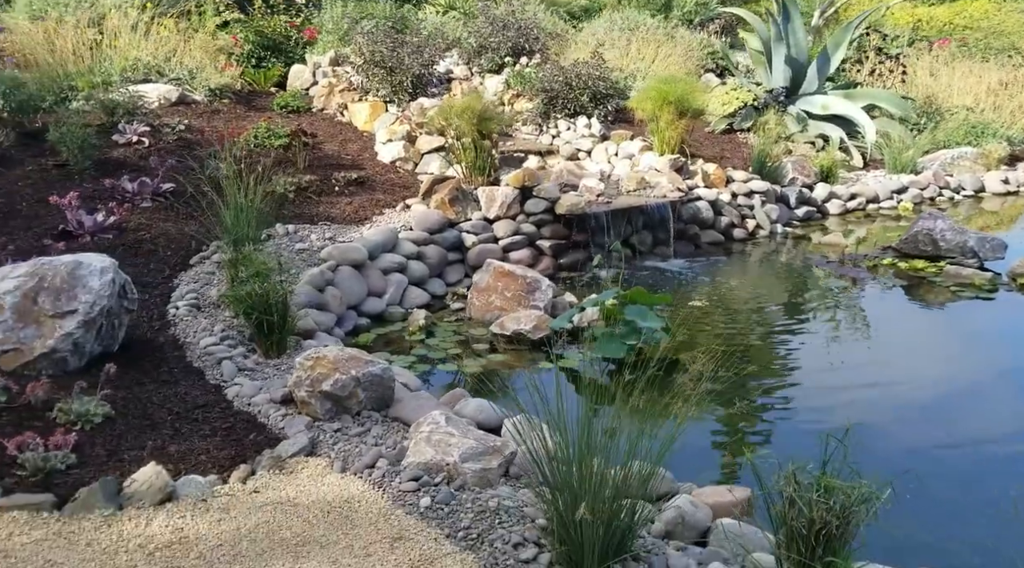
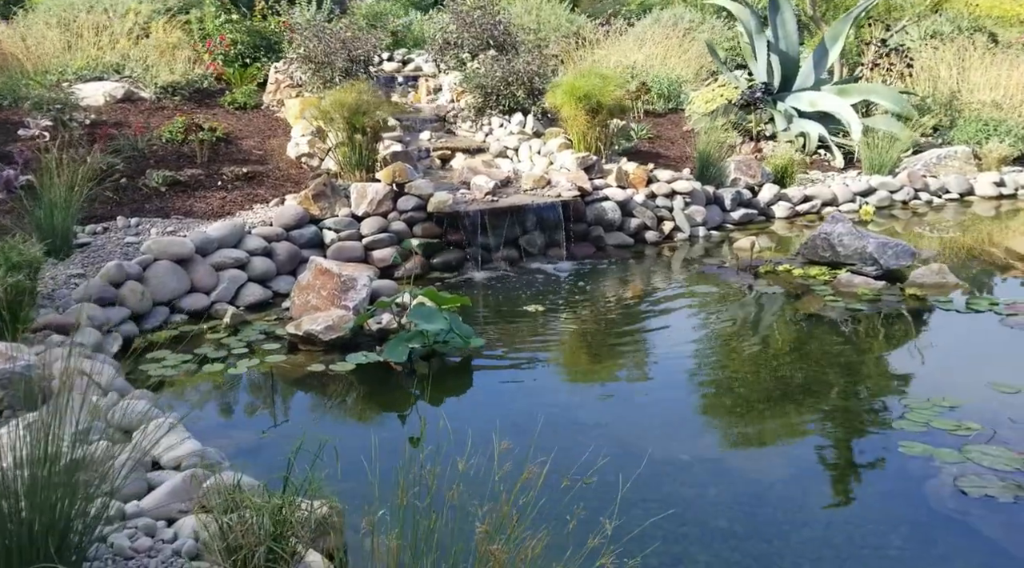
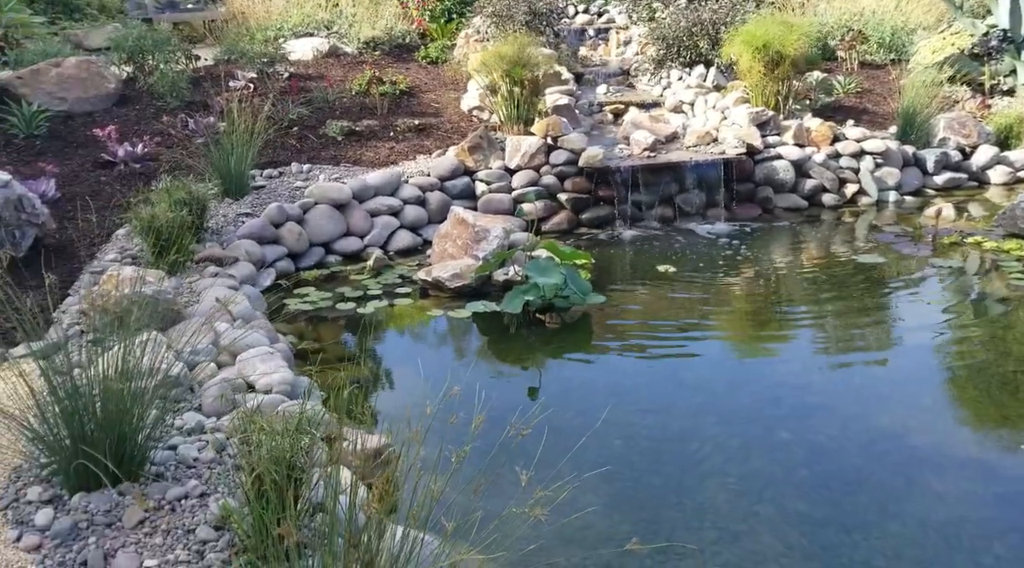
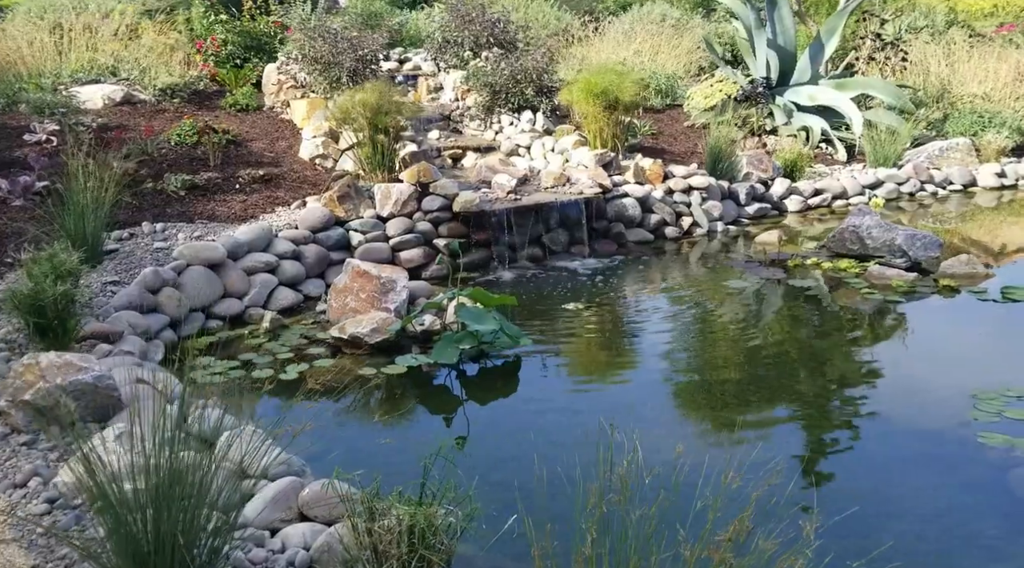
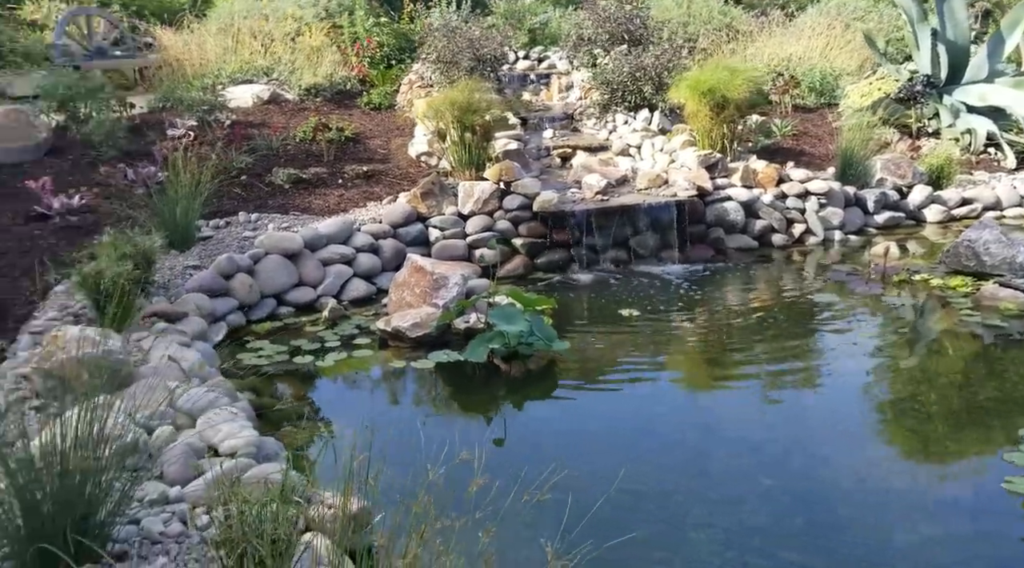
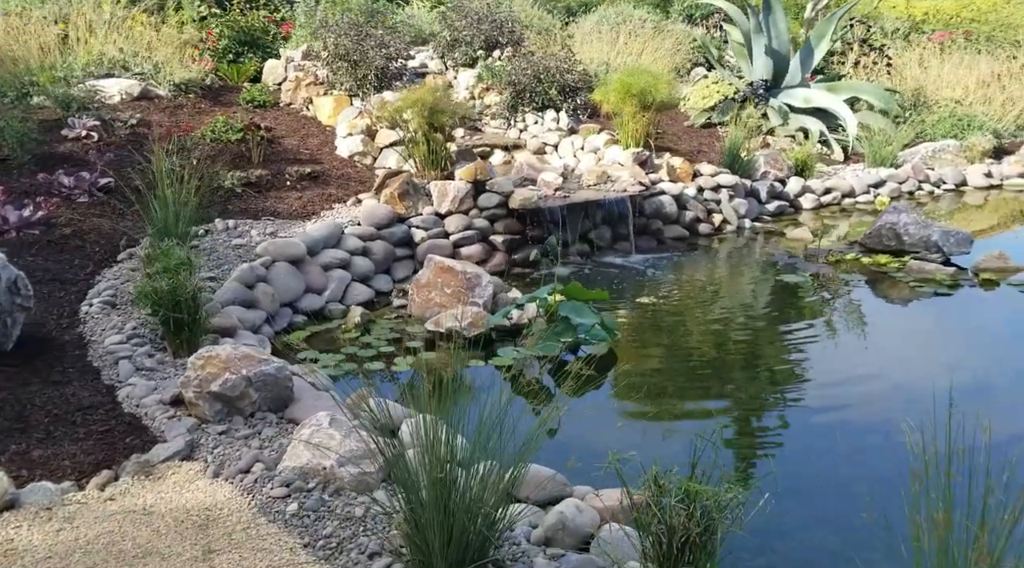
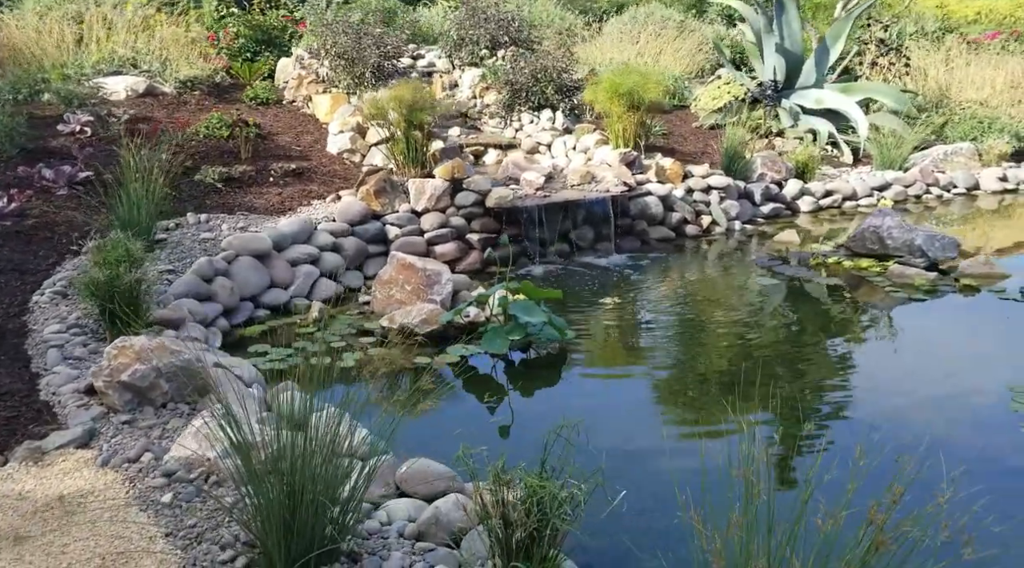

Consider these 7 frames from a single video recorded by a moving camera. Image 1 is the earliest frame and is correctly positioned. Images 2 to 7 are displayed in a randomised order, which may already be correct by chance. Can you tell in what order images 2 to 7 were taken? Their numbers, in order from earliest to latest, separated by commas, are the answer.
6, 7, 4, 2, 5, 3
